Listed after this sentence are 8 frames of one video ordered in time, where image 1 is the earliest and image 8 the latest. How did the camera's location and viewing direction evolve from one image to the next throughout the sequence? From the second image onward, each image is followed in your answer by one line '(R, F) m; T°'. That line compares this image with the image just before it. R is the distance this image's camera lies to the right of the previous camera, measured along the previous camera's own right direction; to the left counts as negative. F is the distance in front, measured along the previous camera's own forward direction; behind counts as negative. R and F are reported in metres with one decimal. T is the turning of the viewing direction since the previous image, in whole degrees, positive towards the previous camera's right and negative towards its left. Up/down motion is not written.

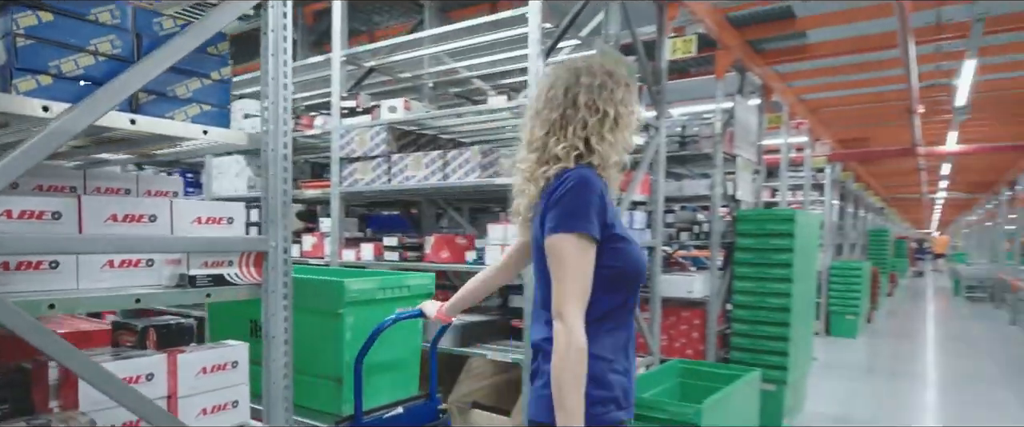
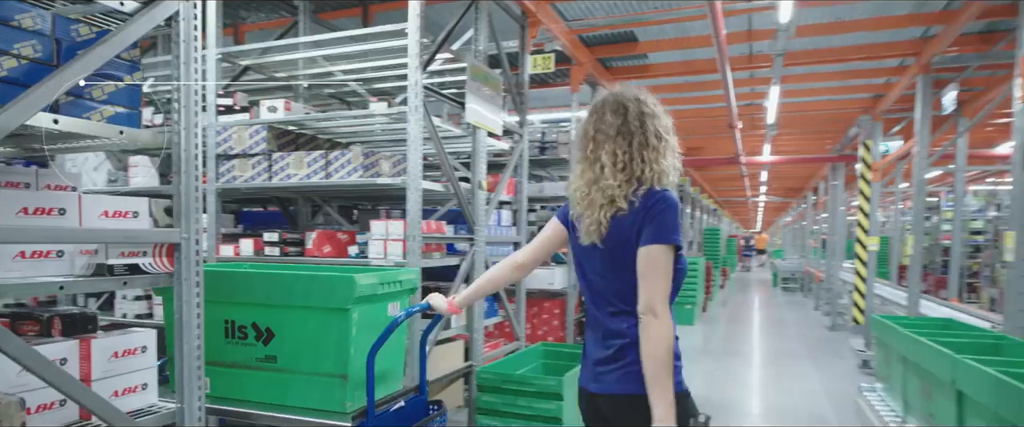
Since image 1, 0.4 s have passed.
(-0.2, -0.2) m; +13°
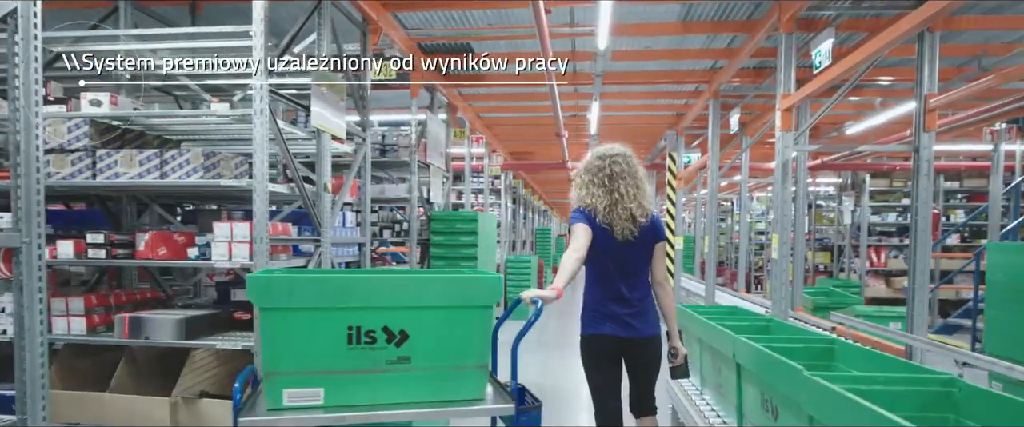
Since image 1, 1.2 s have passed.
(-0.1, -0.2) m; +15°
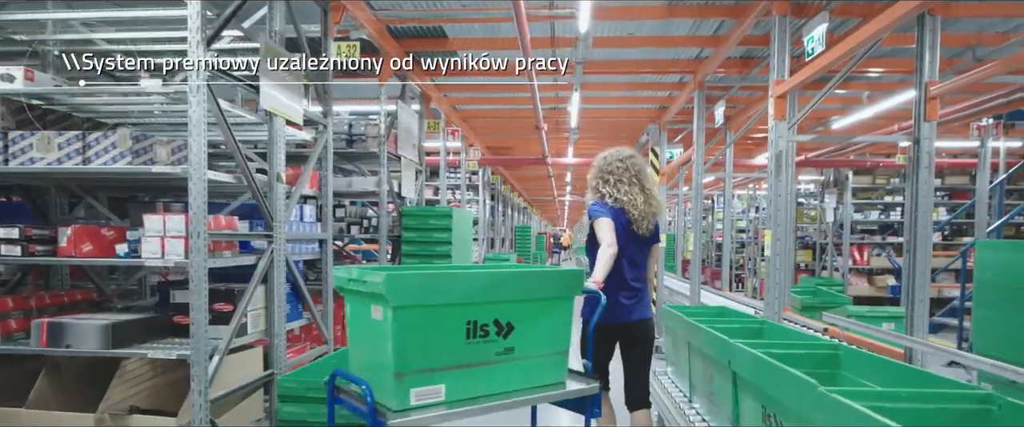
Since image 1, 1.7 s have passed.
(0.0, +0.3) m; +2°
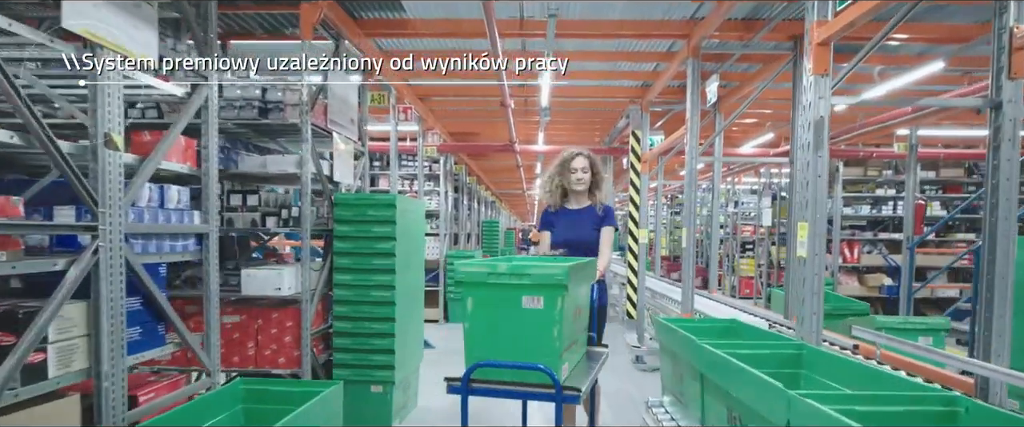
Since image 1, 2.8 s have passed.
(+0.1, +0.9) m; +3°
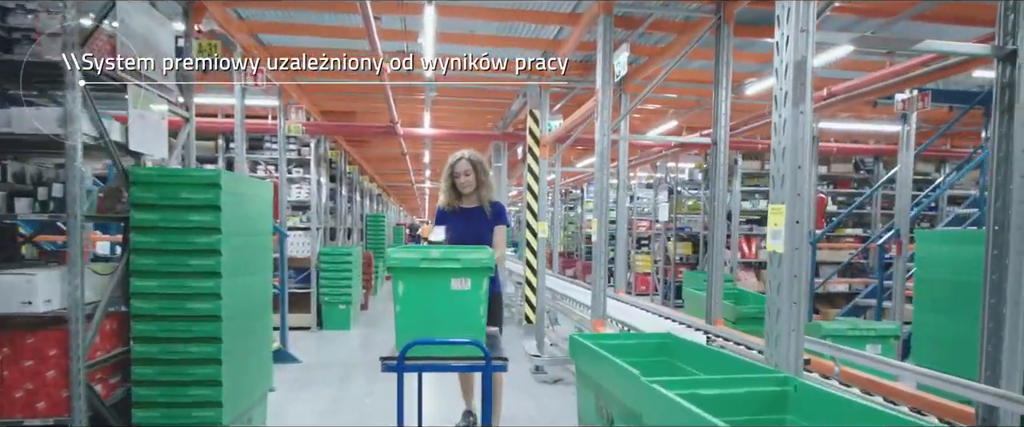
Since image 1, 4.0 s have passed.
(+0.1, +0.9) m; +10°
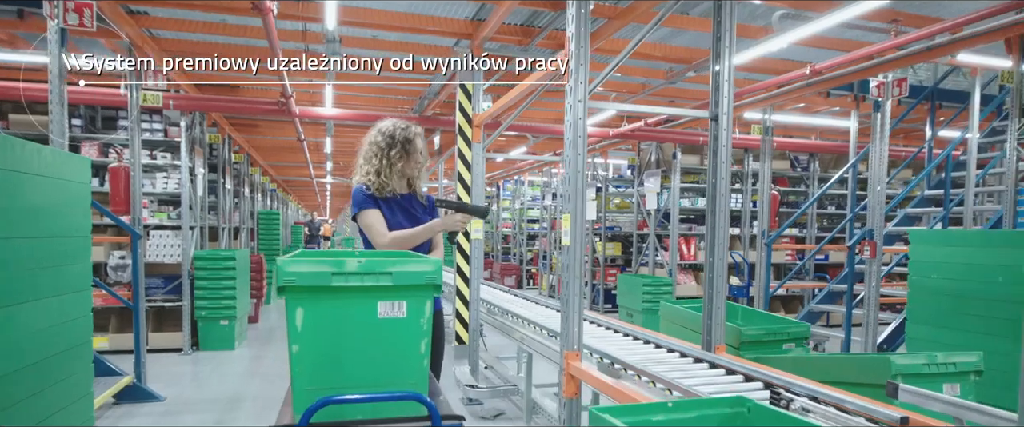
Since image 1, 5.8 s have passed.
(-0.2, +1.1) m; +9°
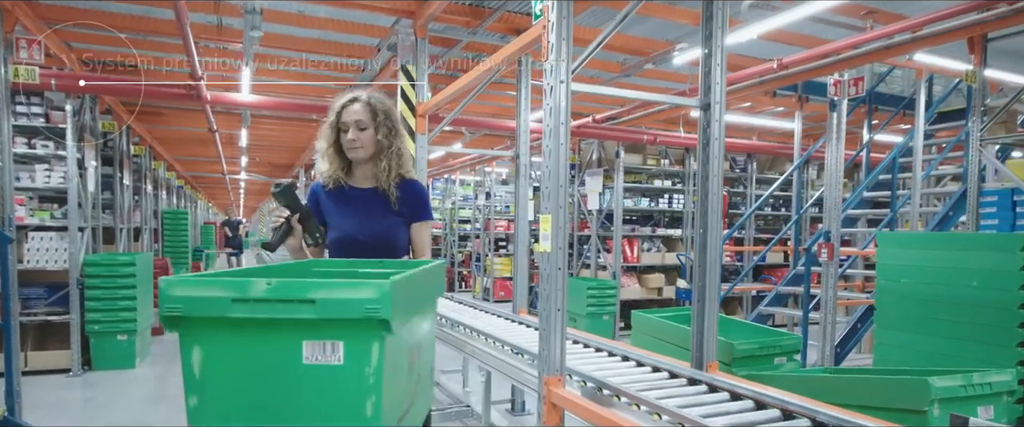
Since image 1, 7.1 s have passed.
(-0.2, +0.5) m; +7°
